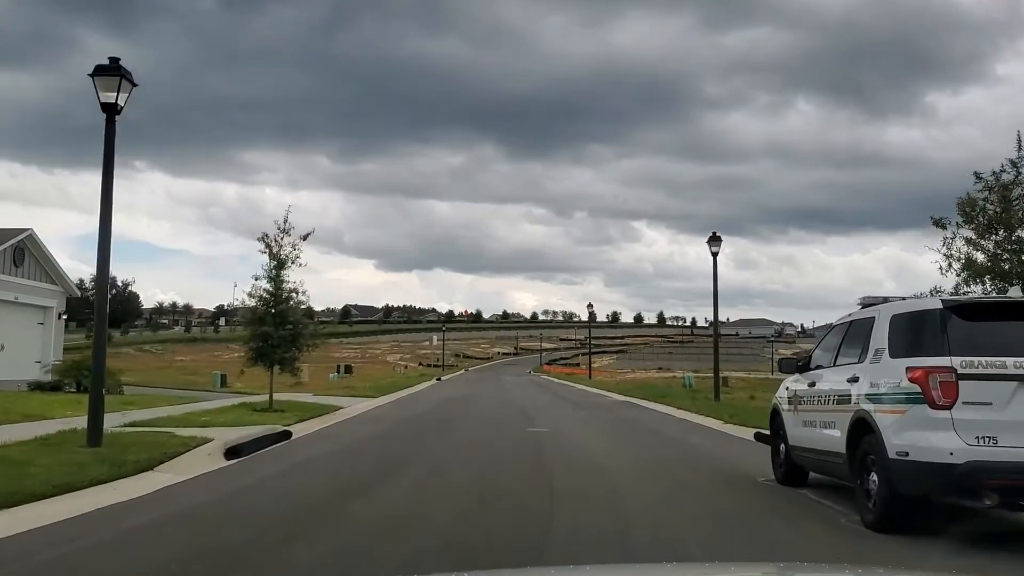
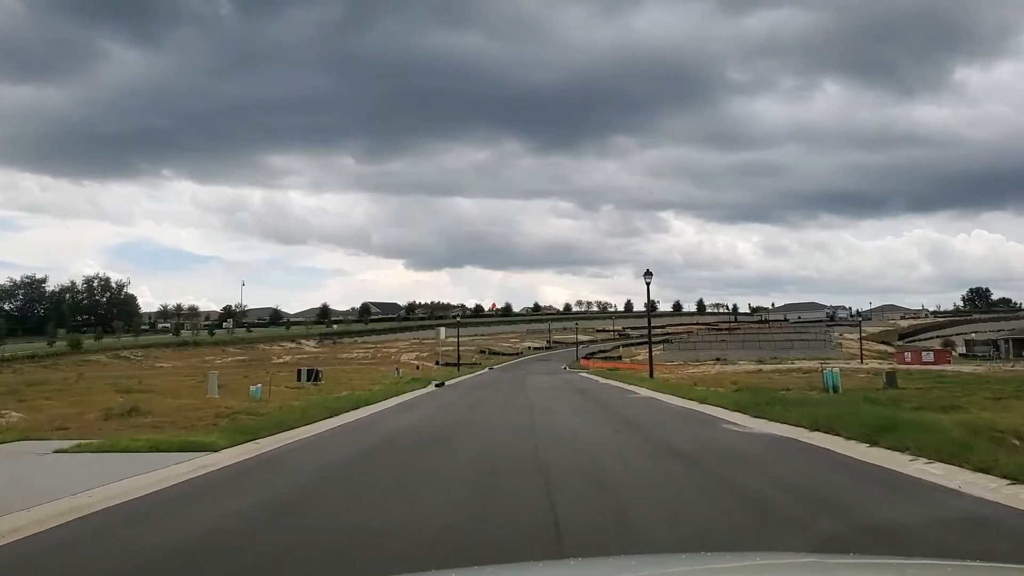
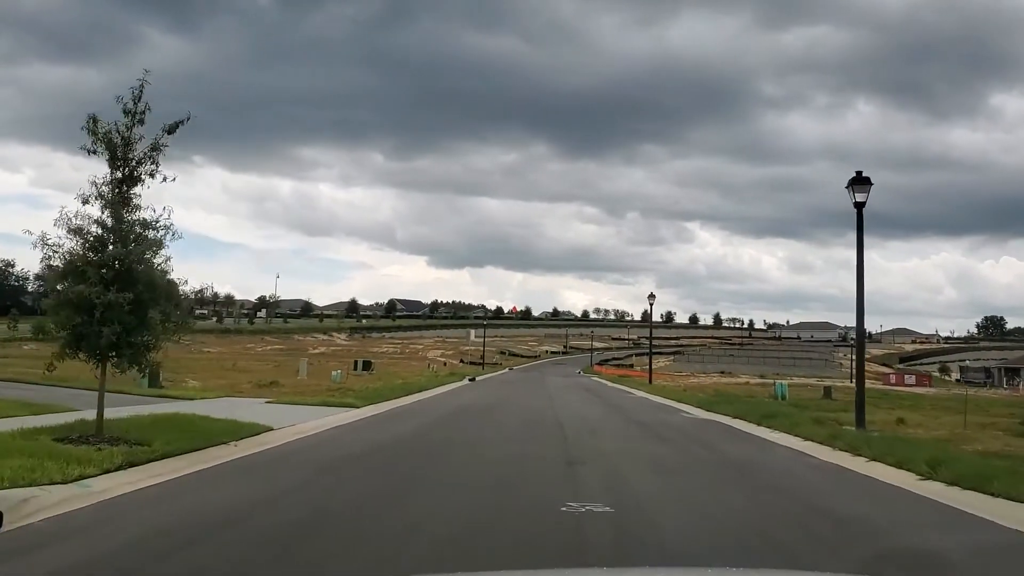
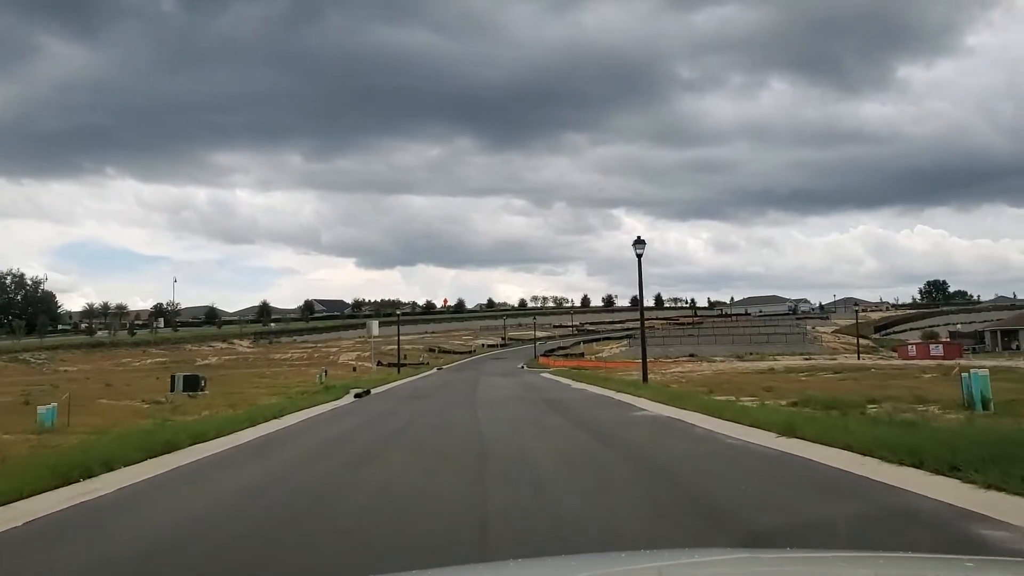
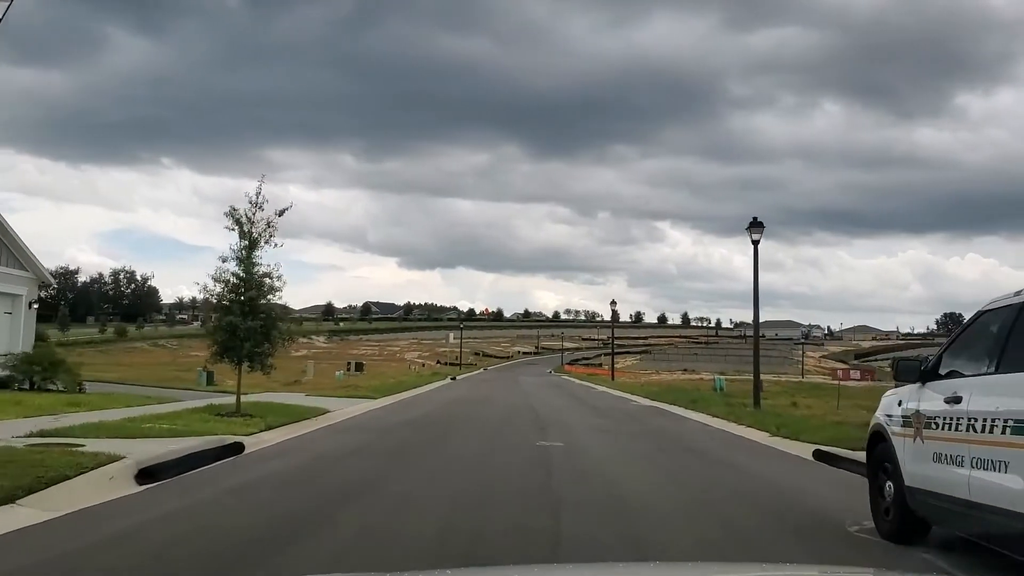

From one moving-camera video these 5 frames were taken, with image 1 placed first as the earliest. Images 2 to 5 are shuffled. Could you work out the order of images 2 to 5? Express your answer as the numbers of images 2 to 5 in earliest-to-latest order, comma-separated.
5, 3, 2, 4
